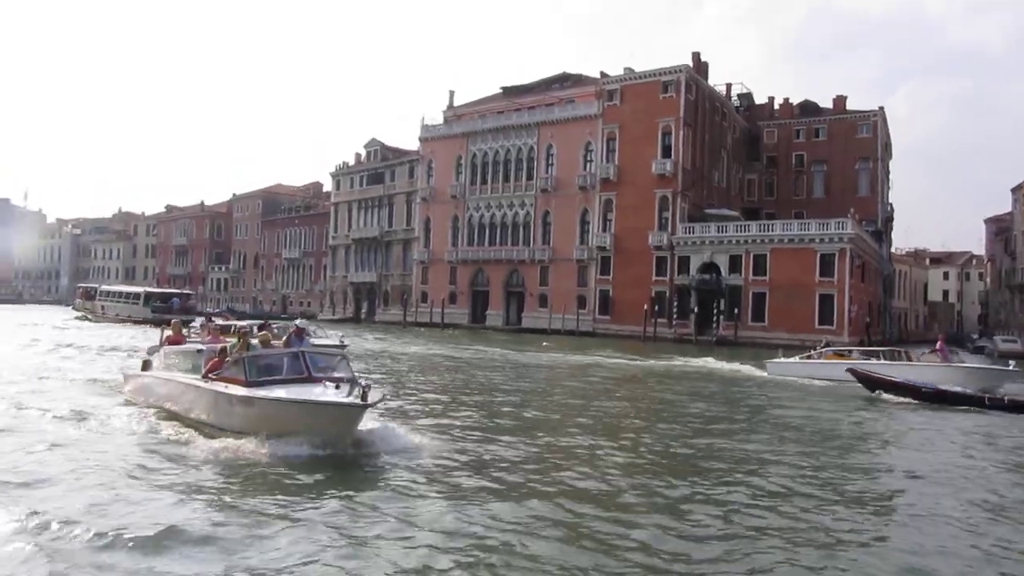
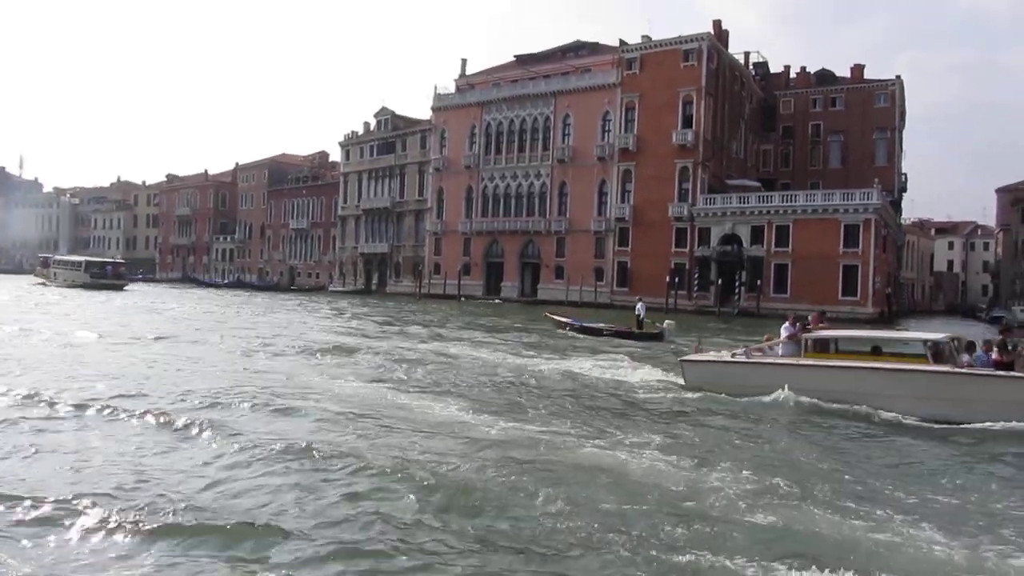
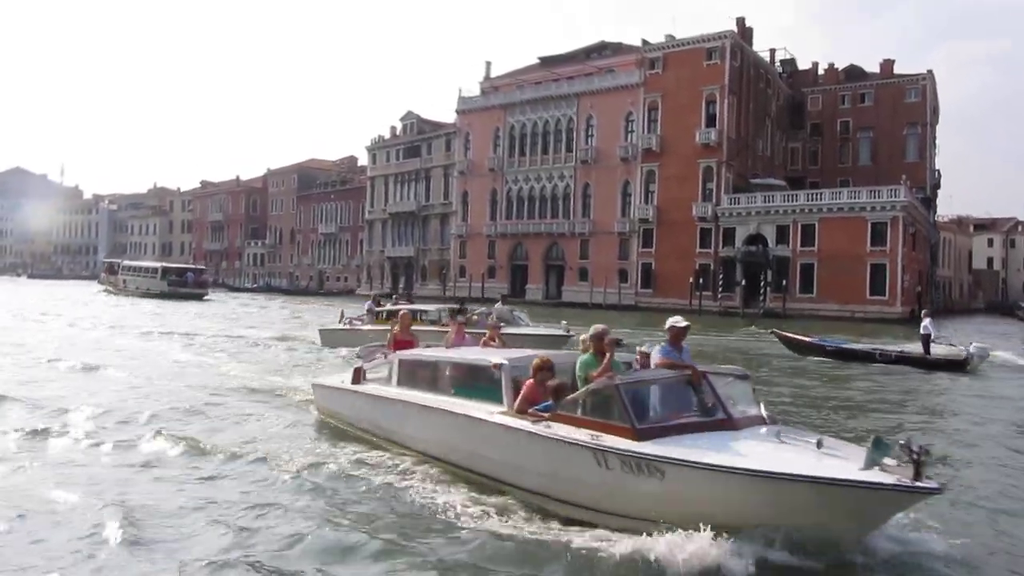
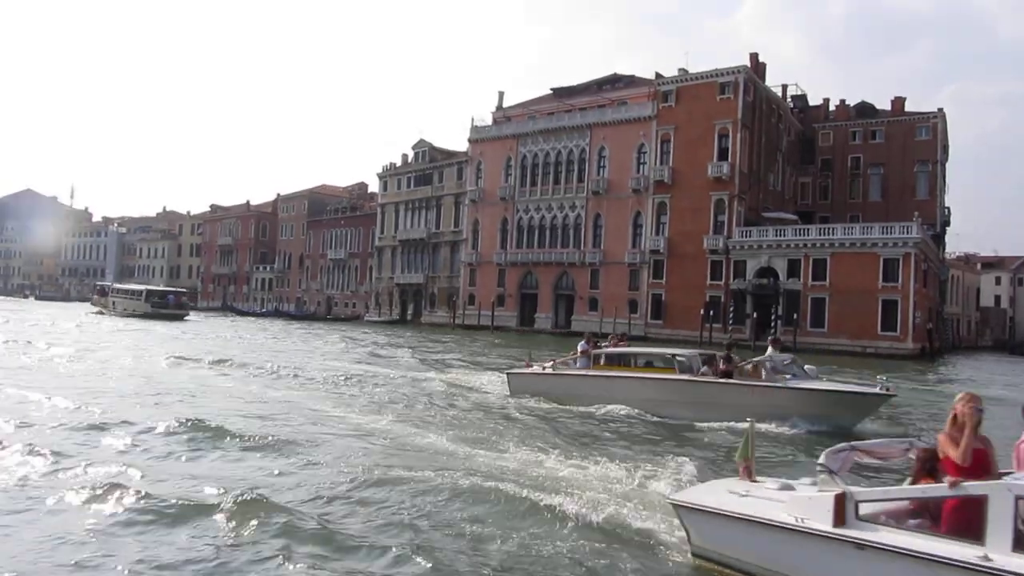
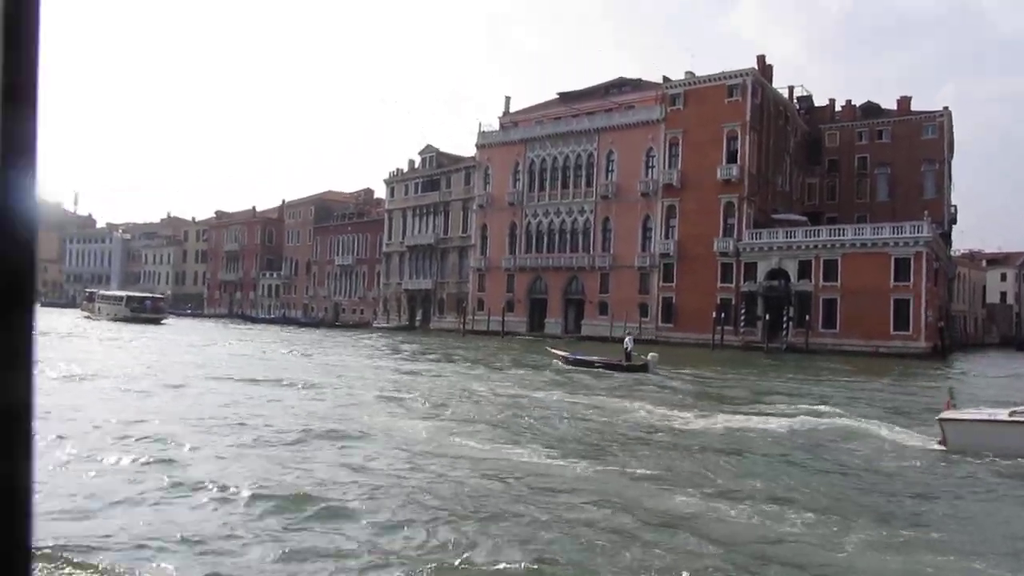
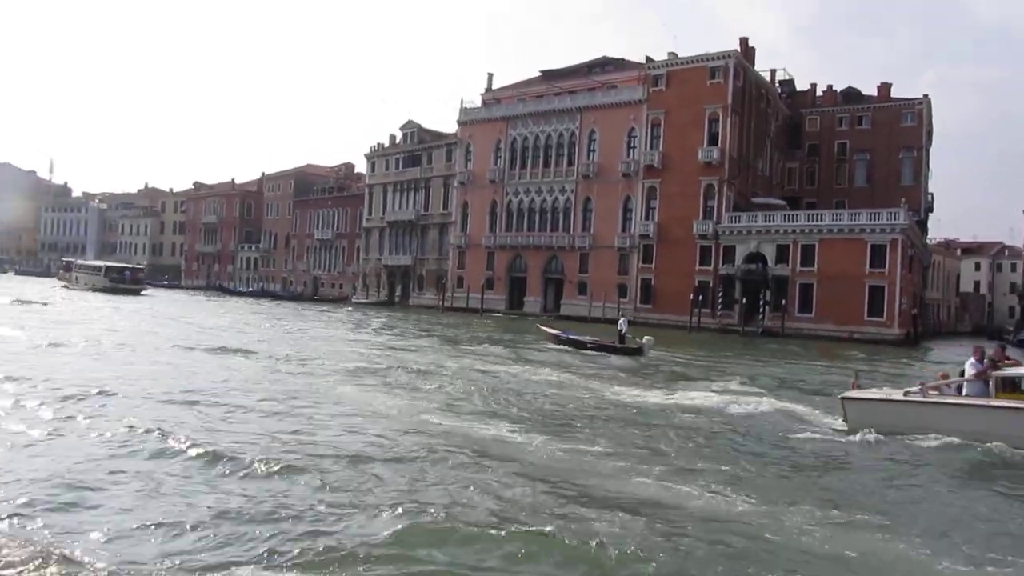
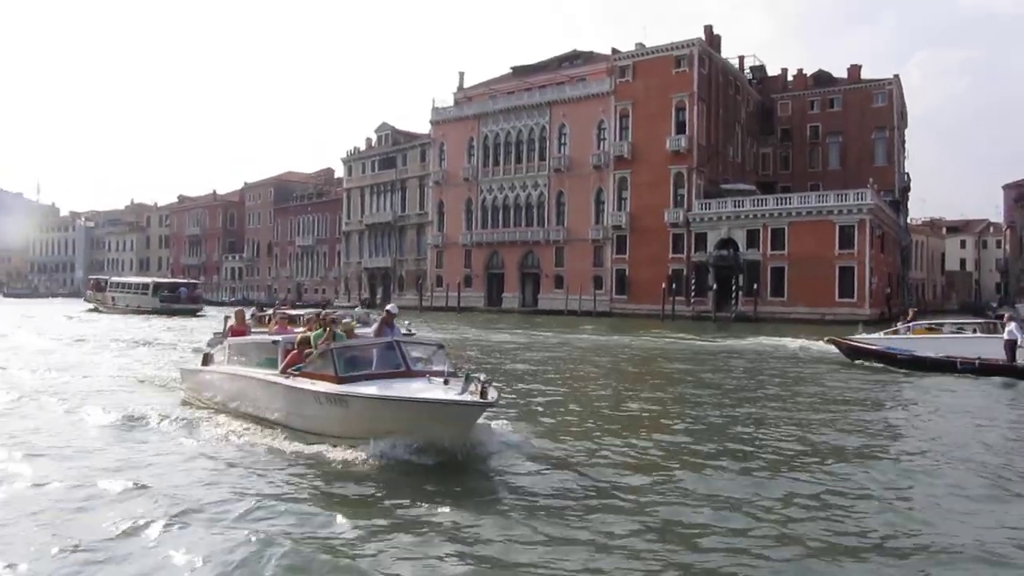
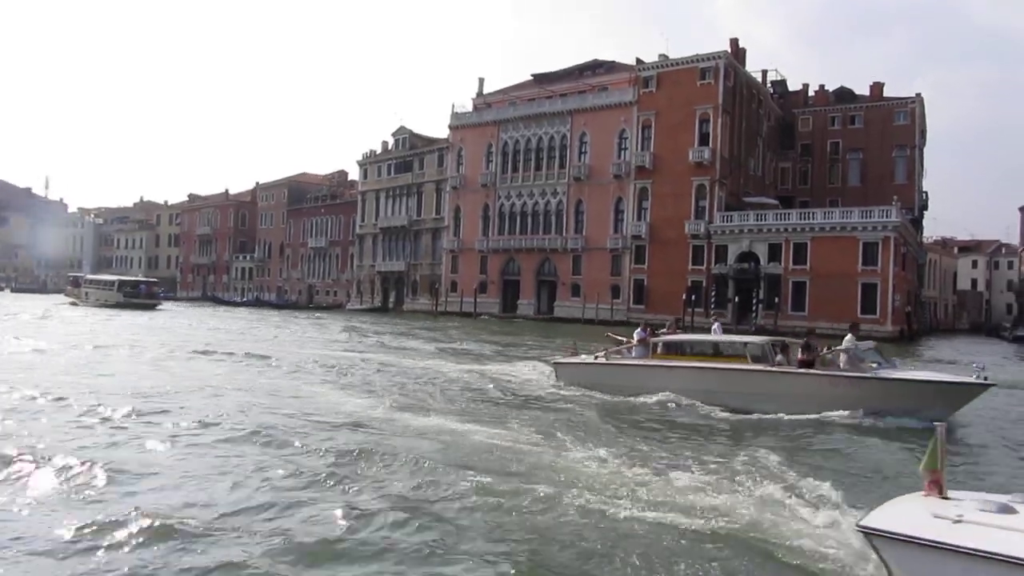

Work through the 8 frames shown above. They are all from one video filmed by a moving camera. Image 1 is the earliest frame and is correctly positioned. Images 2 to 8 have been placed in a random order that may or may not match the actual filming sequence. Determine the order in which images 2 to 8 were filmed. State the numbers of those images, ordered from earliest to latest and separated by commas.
7, 3, 4, 8, 2, 6, 5
